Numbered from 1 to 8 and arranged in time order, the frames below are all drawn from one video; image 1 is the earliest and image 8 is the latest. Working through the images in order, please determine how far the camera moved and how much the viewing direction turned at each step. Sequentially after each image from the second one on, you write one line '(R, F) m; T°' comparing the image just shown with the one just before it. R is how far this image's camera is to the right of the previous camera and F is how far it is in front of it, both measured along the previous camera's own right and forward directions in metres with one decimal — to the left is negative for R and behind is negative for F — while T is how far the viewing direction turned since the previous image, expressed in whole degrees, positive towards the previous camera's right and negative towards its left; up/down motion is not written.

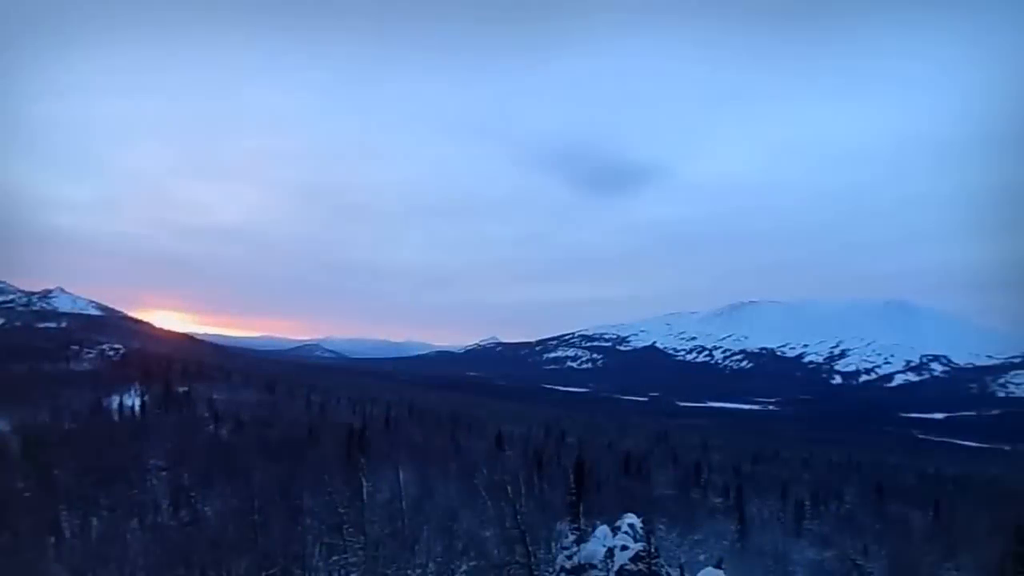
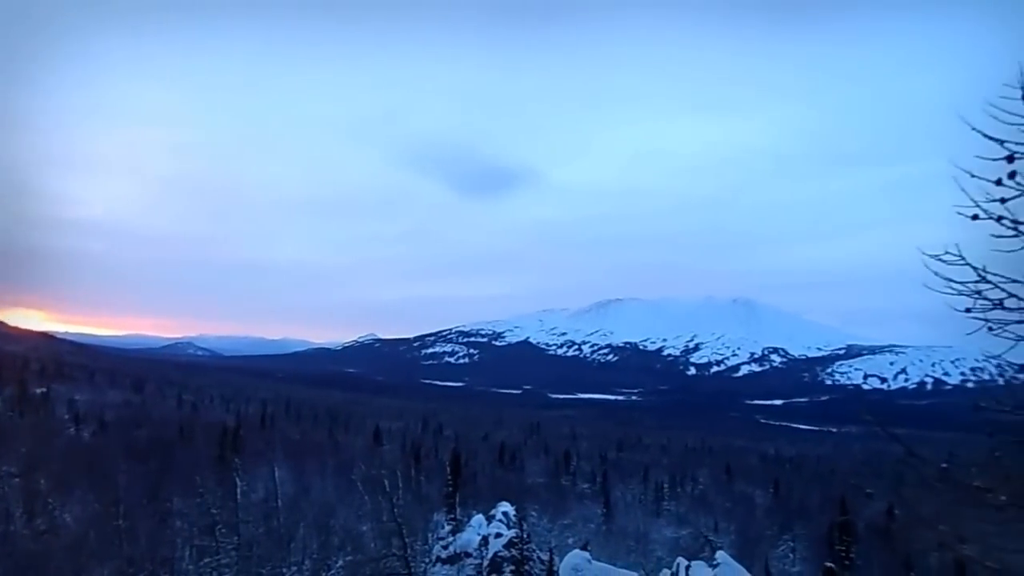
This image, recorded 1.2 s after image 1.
(0.0, -0.8) m; +8°
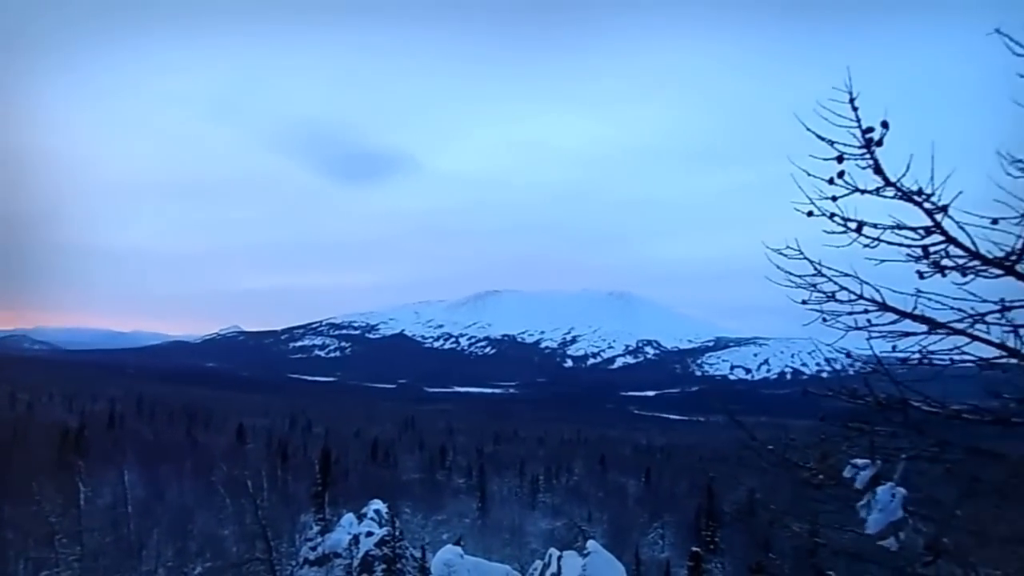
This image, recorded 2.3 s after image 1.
(-0.3, +0.4) m; +9°
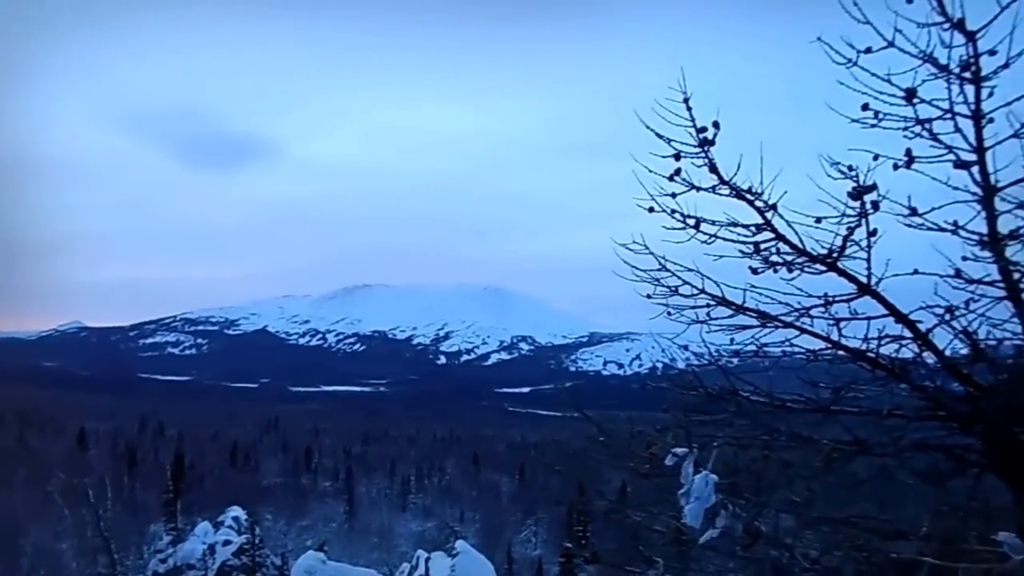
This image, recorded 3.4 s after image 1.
(0.0, +0.5) m; +9°
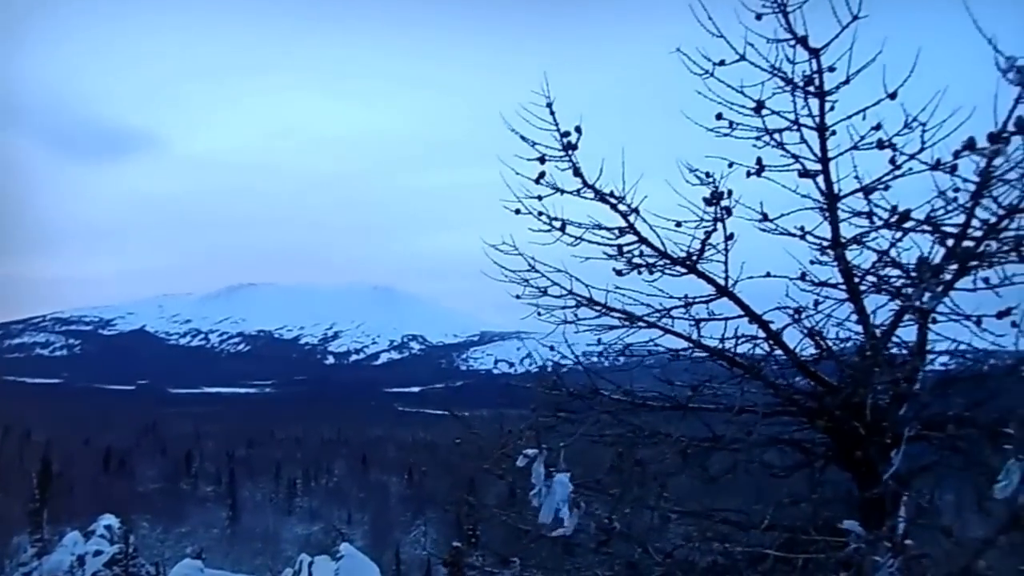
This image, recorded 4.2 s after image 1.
(+0.3, 0.0) m; +7°
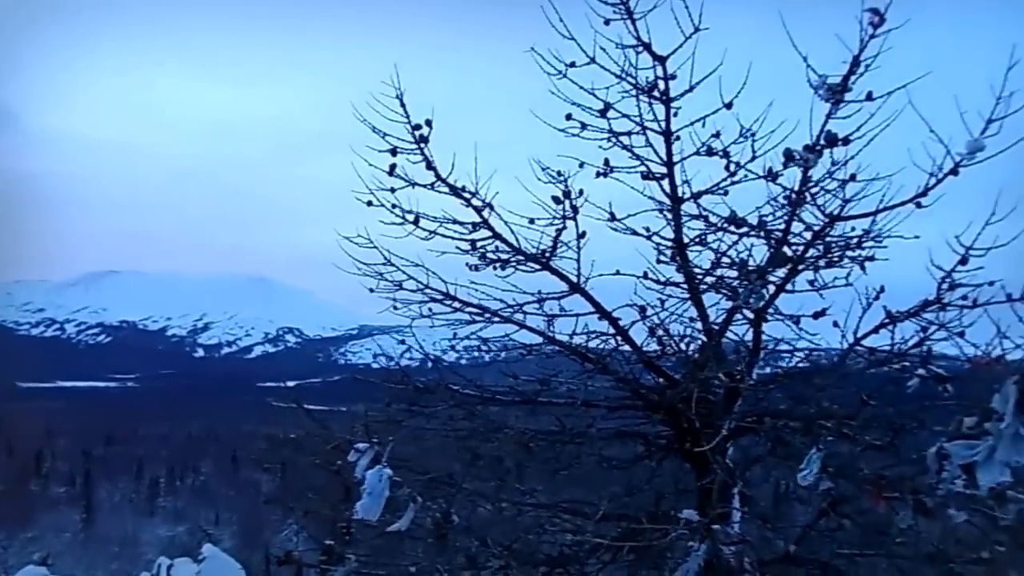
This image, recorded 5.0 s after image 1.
(+0.3, 0.0) m; +7°
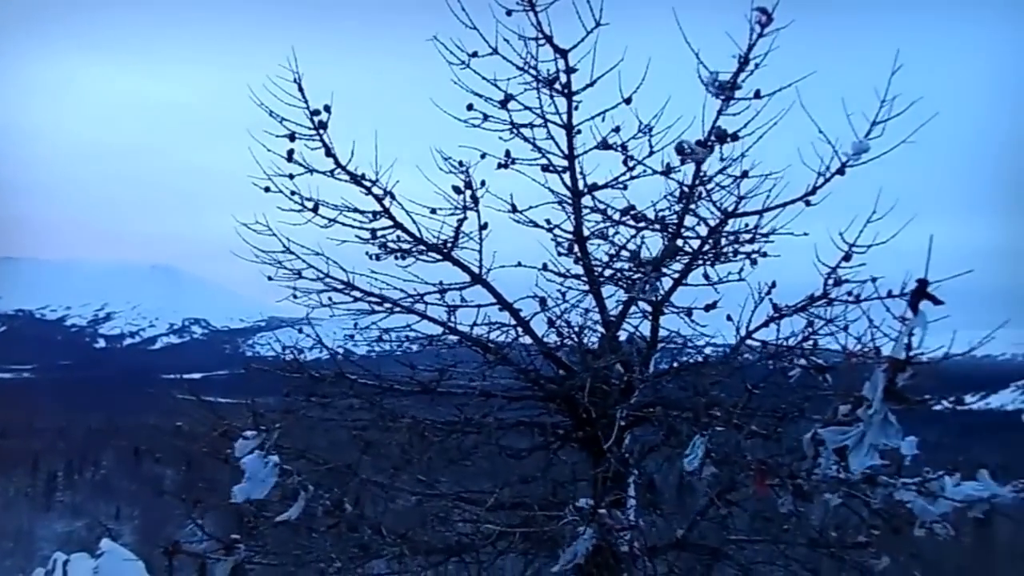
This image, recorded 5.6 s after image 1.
(+0.2, 0.0) m; +5°
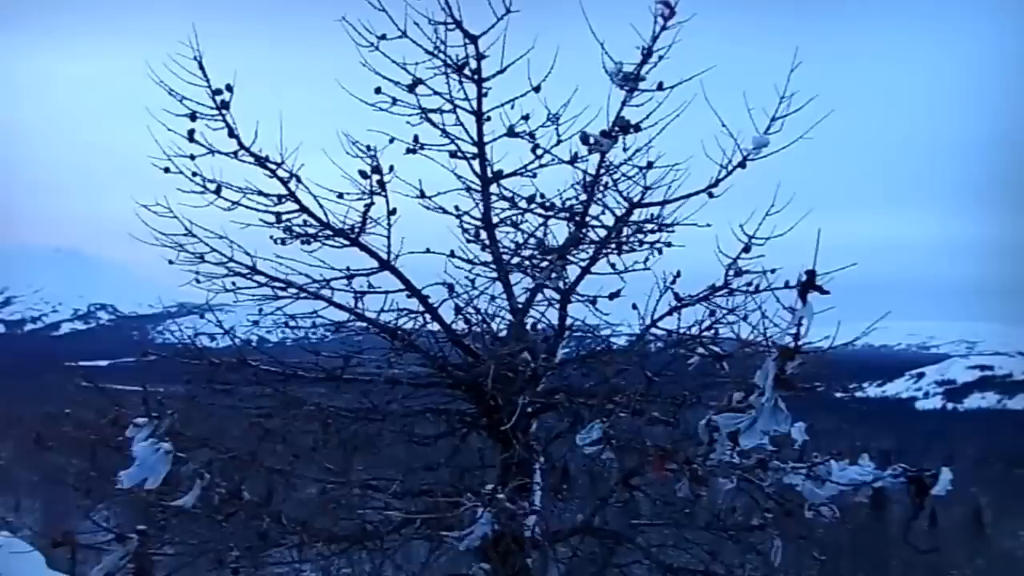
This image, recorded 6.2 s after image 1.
(+0.2, 0.0) m; +5°
